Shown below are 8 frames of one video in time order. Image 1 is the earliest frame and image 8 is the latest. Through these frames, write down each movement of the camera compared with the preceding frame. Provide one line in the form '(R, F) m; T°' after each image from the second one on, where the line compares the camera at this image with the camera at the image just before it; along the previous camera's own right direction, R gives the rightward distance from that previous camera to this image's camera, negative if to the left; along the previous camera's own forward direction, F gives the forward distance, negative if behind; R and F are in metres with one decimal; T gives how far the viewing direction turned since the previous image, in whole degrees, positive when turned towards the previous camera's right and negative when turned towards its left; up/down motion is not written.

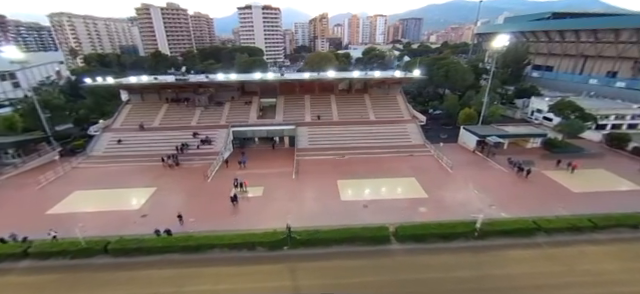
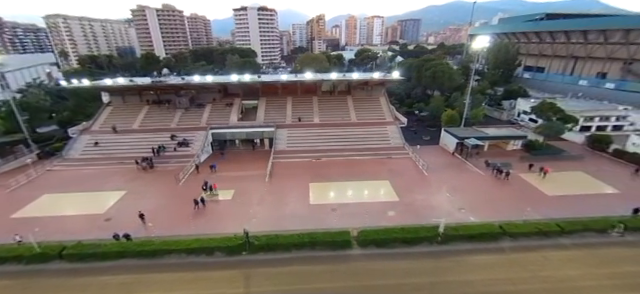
(+2.4, +0.2) m; 0°
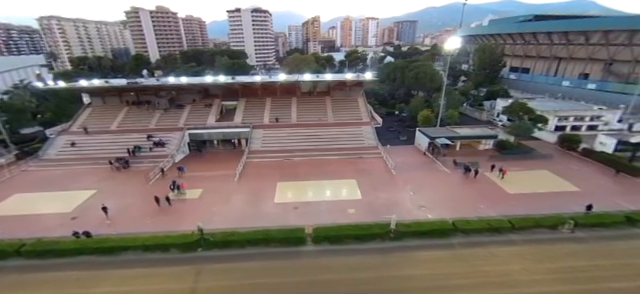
(+2.7, -0.4) m; 0°
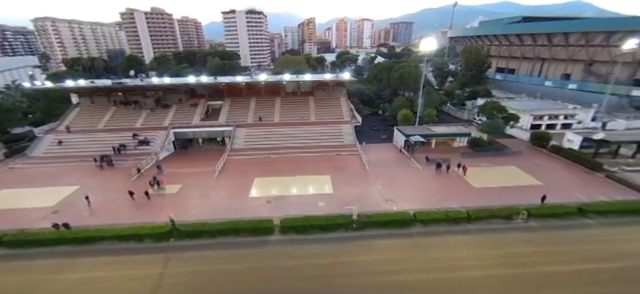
(+2.1, -0.9) m; 0°
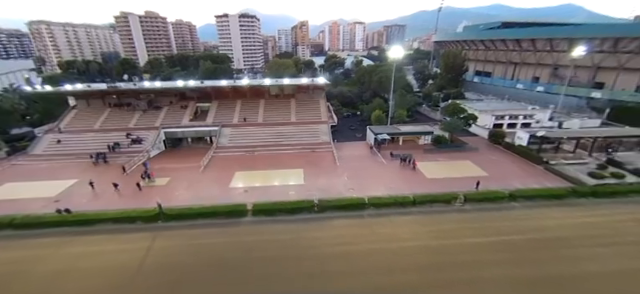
(+2.3, -2.8) m; +1°
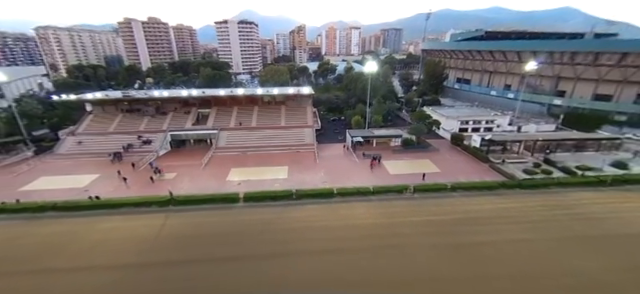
(+2.1, -4.9) m; 0°
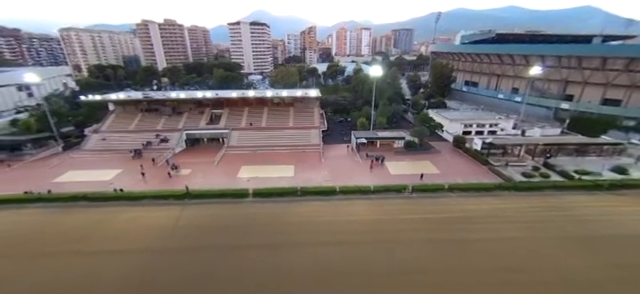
(+0.5, -1.7) m; -2°
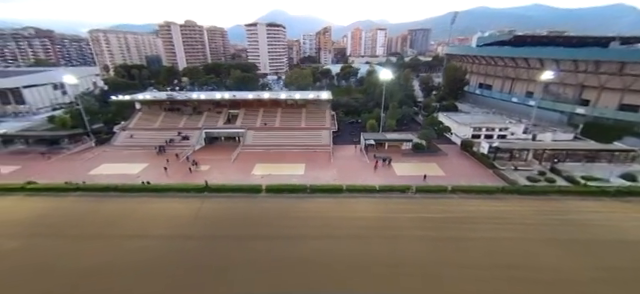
(+0.4, -1.7) m; -3°
